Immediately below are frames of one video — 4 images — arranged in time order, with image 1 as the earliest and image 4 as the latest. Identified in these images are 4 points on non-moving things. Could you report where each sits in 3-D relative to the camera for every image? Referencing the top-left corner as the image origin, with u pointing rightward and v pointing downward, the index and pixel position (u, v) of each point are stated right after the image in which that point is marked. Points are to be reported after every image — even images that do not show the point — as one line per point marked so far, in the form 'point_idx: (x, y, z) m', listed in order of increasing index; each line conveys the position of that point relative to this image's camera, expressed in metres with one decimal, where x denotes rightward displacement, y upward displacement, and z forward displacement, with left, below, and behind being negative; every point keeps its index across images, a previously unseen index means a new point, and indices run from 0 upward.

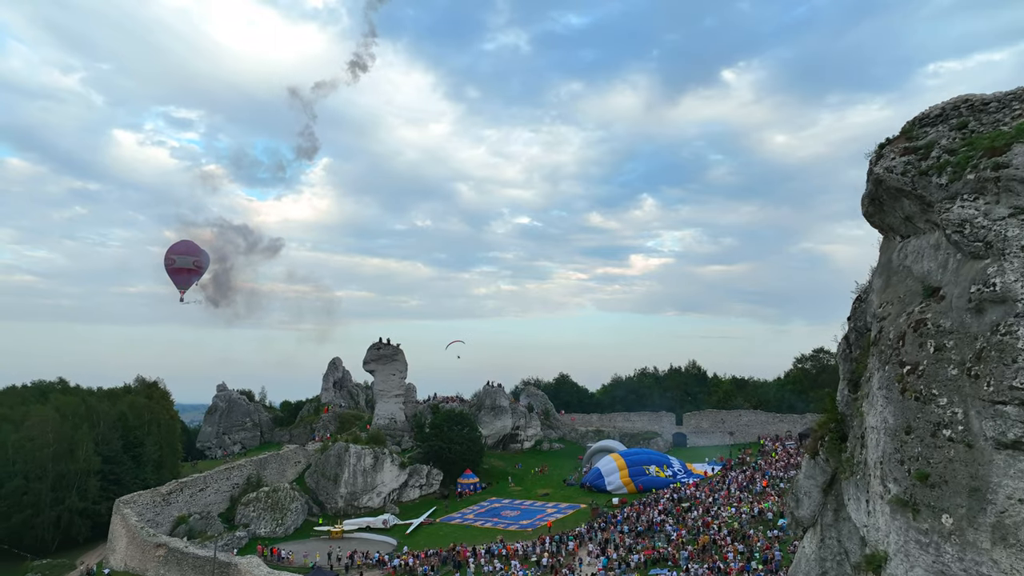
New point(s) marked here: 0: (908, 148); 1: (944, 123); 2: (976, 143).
0: (+5.6, +2.0, +8.6) m
1: (+5.9, +2.4, +8.1) m
2: (+5.9, +1.8, +7.7) m
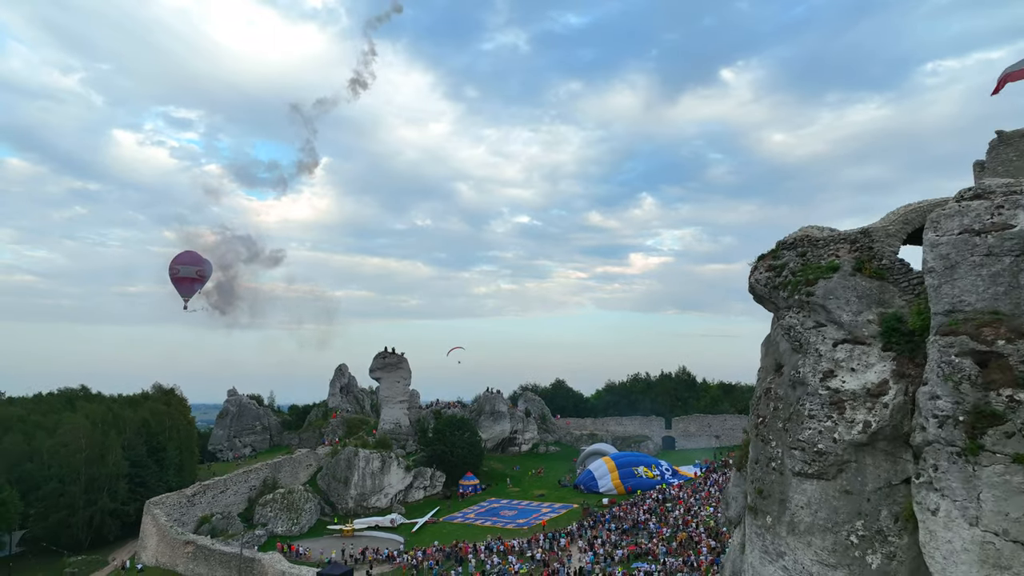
0: (+5.3, +0.5, +12.6) m
1: (+5.7, +0.8, +12.2) m
2: (+5.6, +0.3, +11.7) m
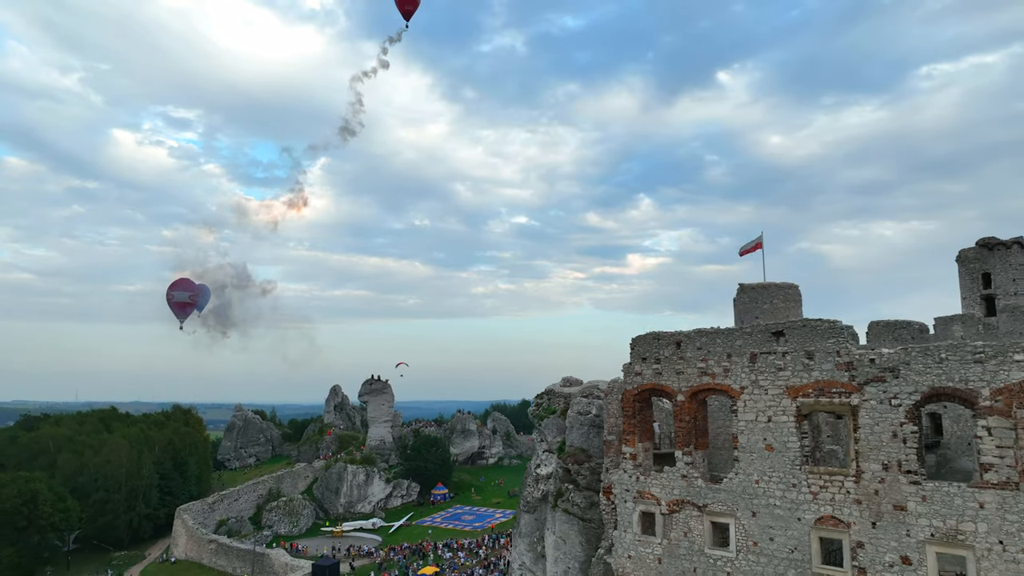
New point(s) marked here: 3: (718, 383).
0: (+1.1, -4.7, +25.2) m
1: (+1.4, -4.3, +24.8) m
2: (+1.4, -4.9, +24.3) m
3: (+5.0, -2.3, +14.9) m
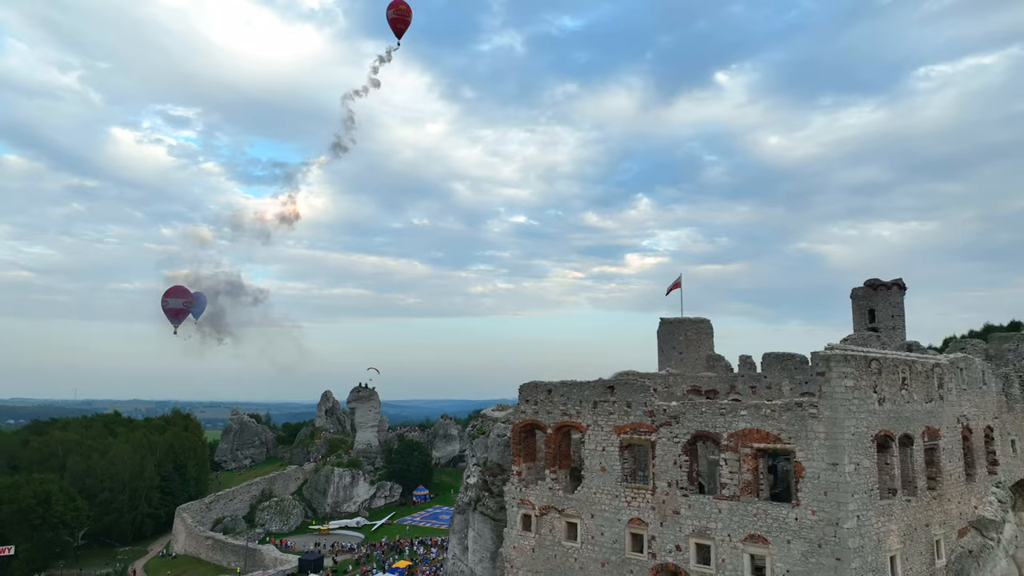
0: (-1.9, -6.8, +30.9) m
1: (-1.6, -6.5, +30.5) m
2: (-1.6, -7.0, +30.0) m
3: (+2.1, -4.5, +20.6) m
